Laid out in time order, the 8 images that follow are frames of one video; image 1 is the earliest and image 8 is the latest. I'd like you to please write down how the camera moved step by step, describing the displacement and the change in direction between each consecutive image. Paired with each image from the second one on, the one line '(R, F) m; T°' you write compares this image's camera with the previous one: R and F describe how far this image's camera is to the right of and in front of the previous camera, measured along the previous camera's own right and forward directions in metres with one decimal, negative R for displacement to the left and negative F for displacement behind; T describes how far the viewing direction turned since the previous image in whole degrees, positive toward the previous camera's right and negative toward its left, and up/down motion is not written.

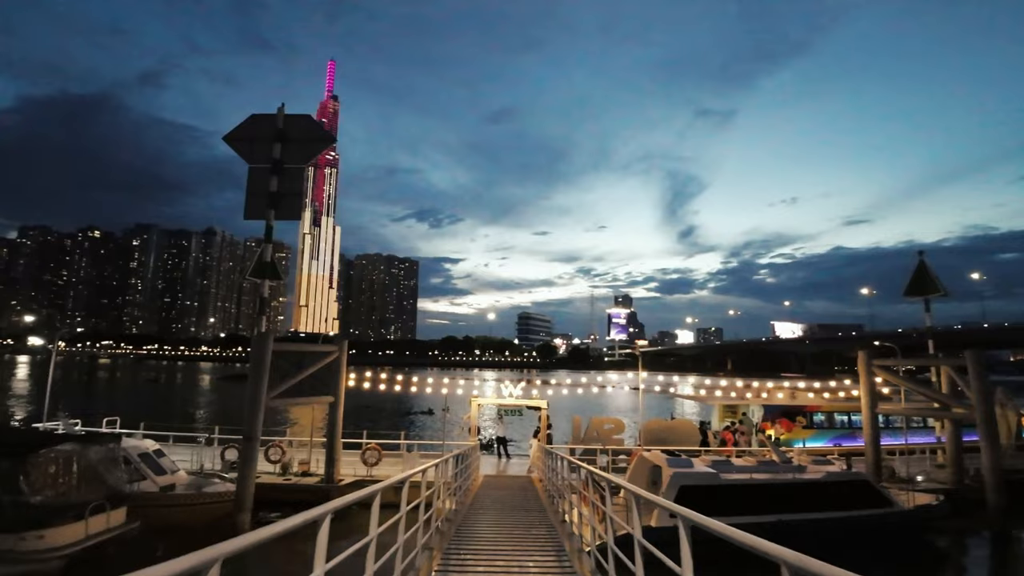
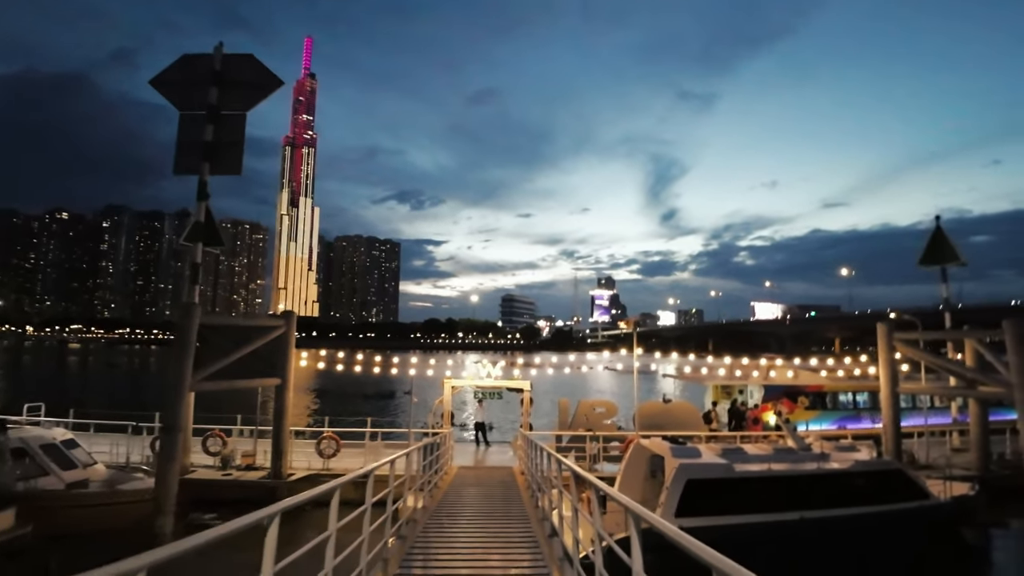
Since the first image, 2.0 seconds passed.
(+0.1, +2.2) m; +1°
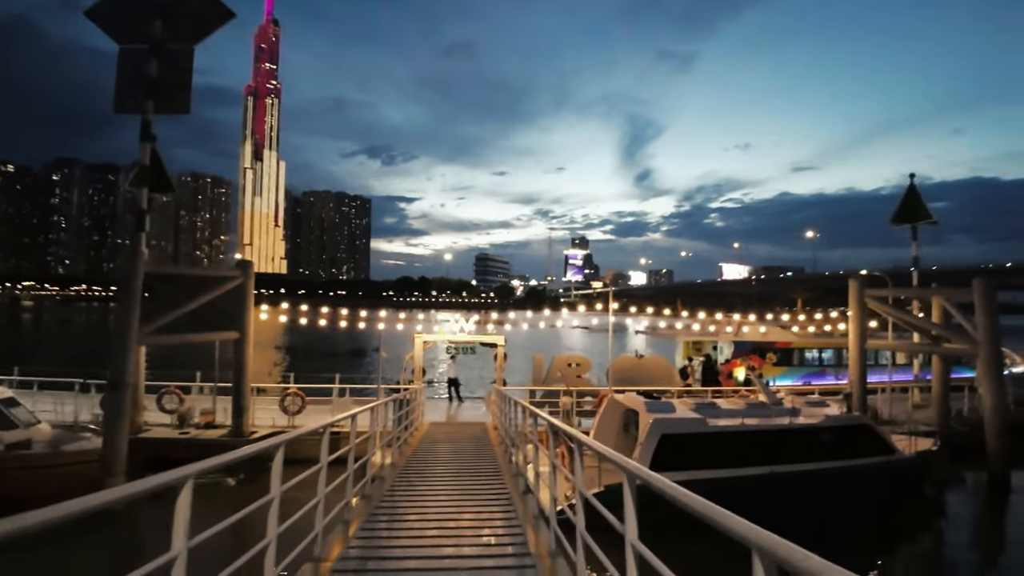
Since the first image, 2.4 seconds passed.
(0.0, +0.3) m; +2°
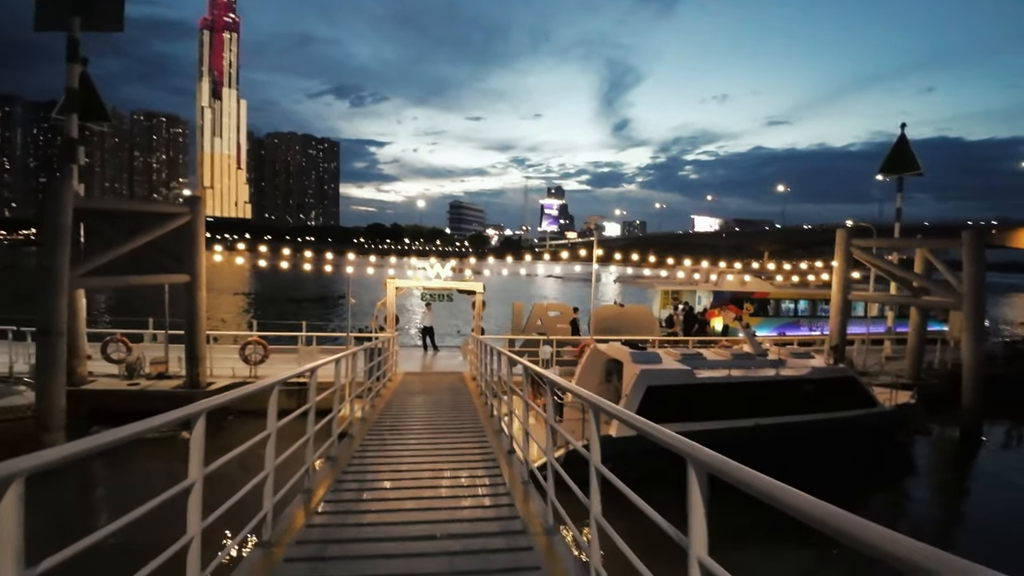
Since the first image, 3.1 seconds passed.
(-0.1, +0.7) m; +2°
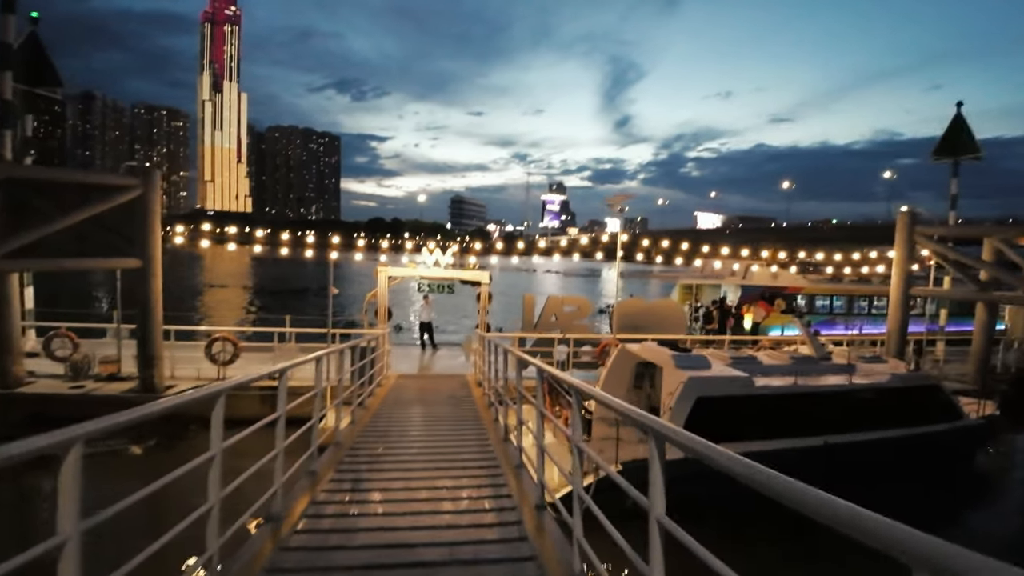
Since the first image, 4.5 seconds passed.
(-0.2, +2.3) m; 0°
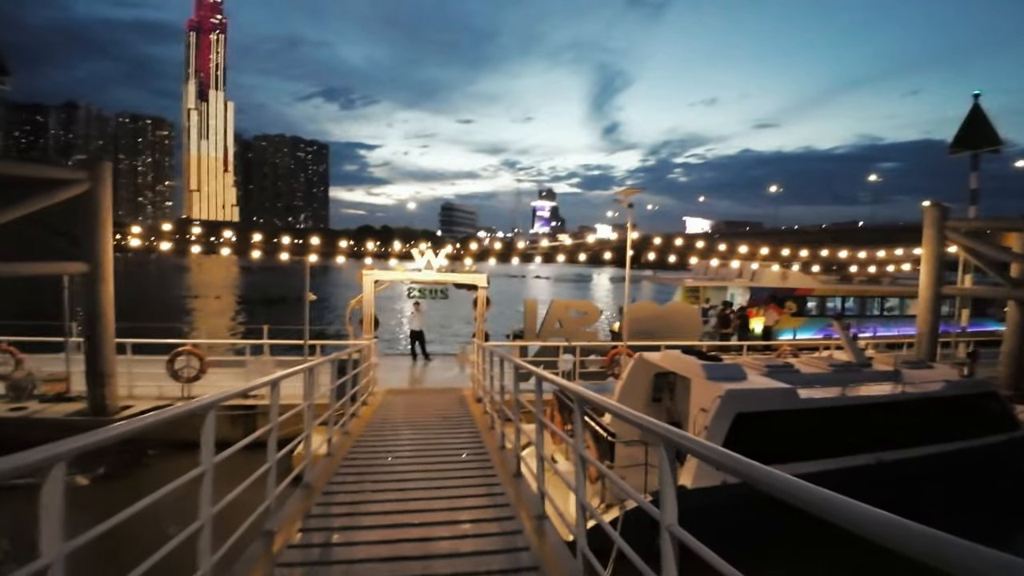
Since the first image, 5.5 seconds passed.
(-0.2, +1.3) m; +1°
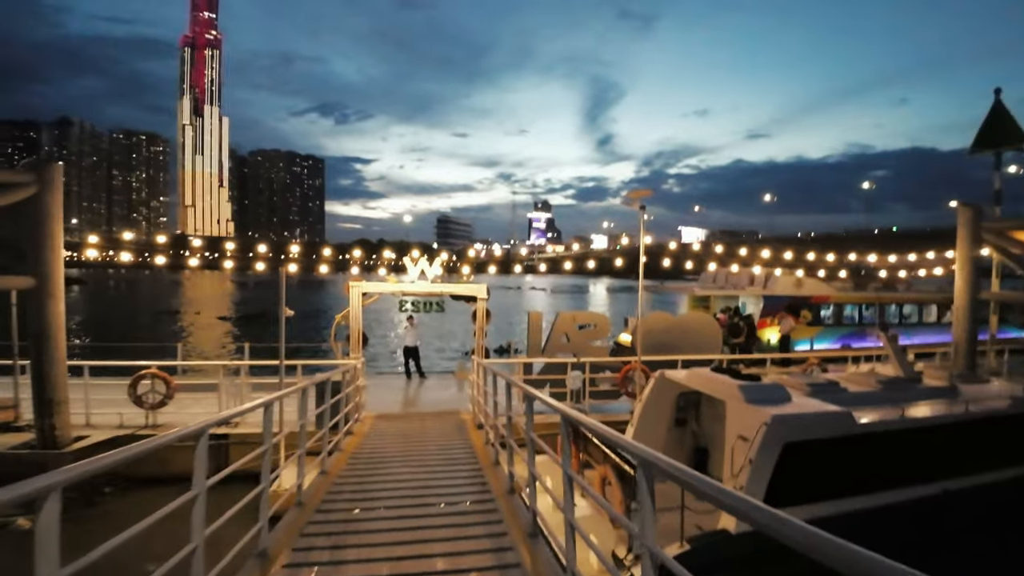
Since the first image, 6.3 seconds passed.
(-0.1, +1.2) m; 0°
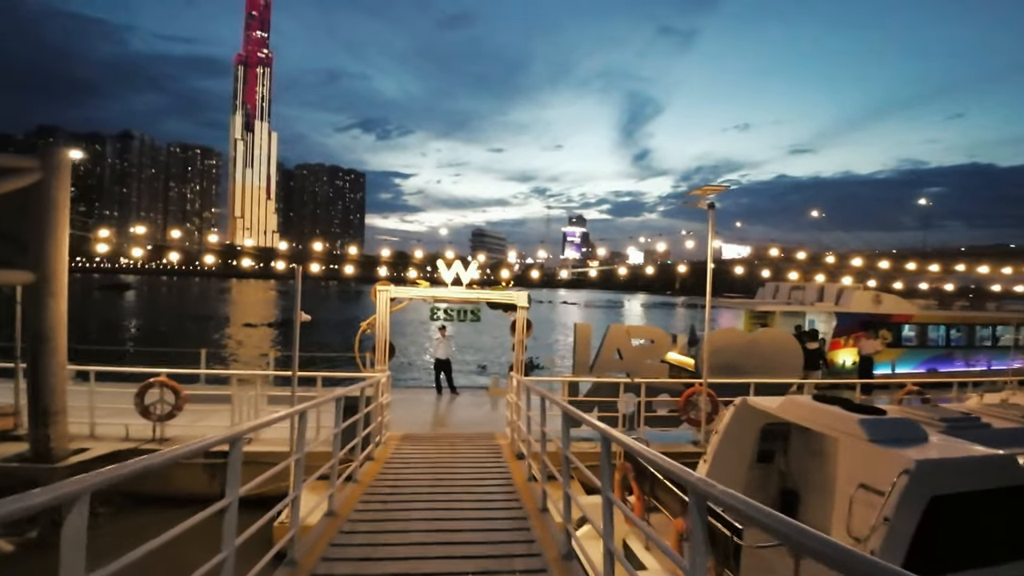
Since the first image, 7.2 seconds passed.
(-0.2, +1.4) m; -3°
